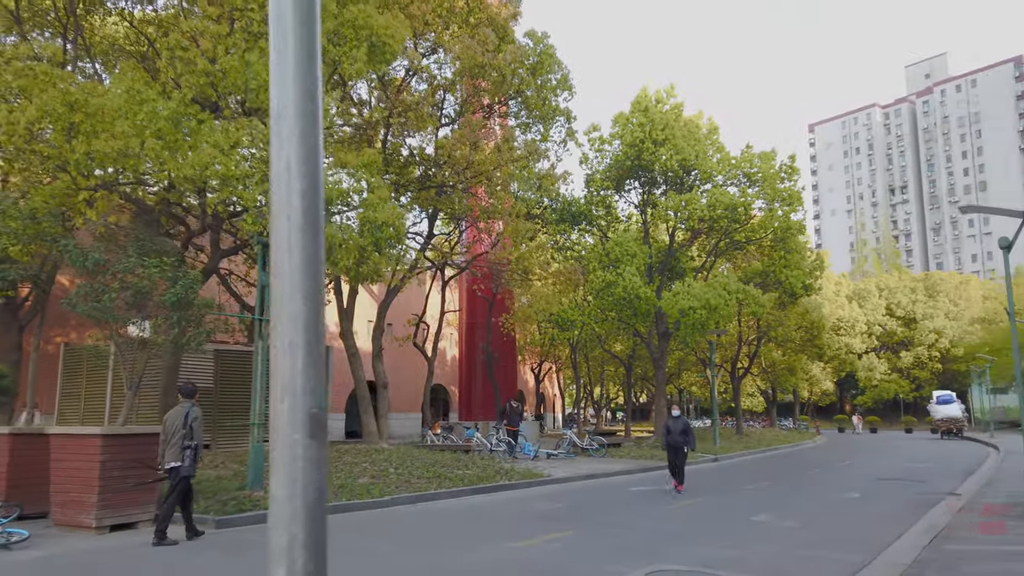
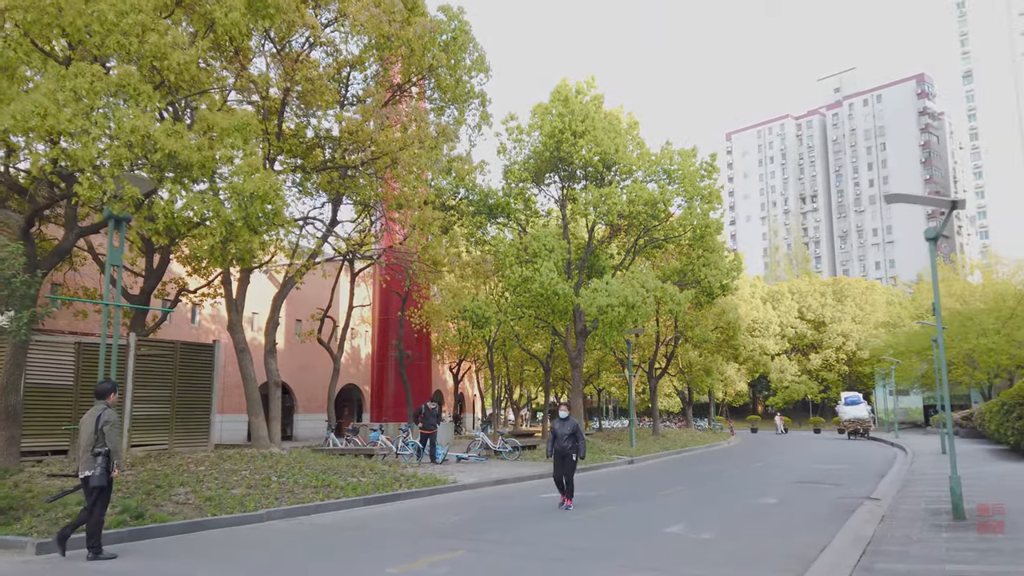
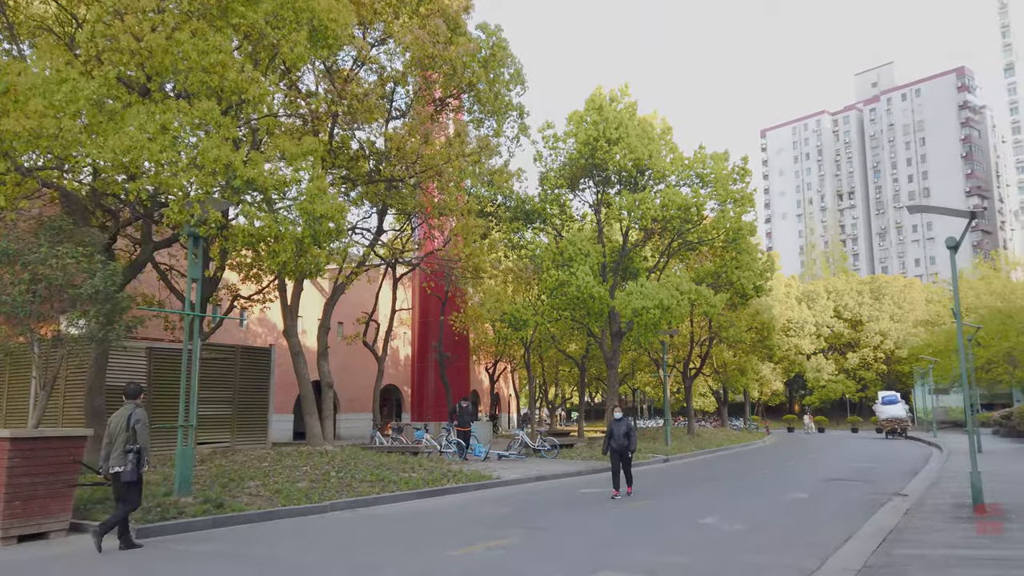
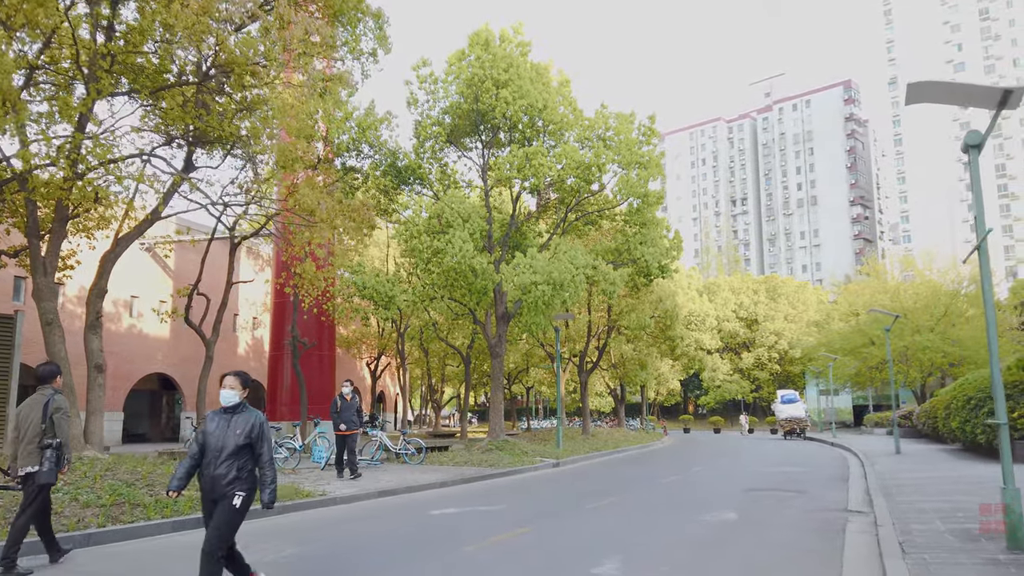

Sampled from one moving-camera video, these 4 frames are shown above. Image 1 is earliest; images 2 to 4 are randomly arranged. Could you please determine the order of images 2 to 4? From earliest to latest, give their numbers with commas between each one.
3, 2, 4
